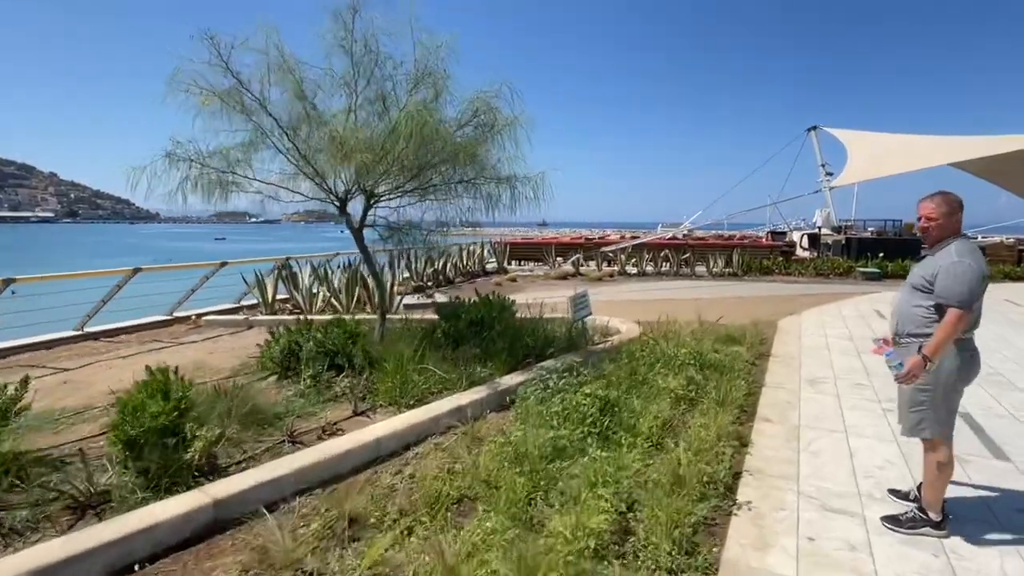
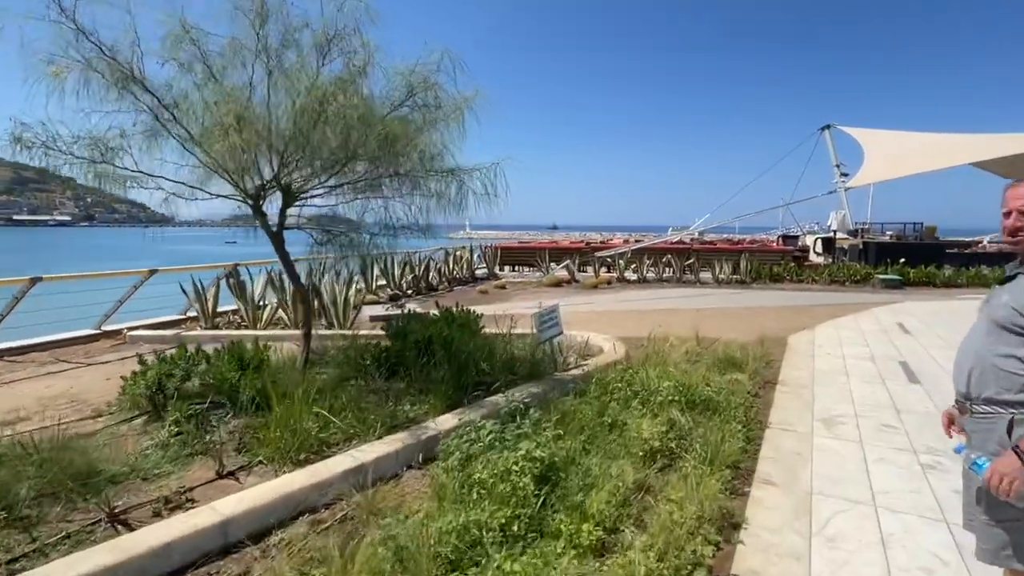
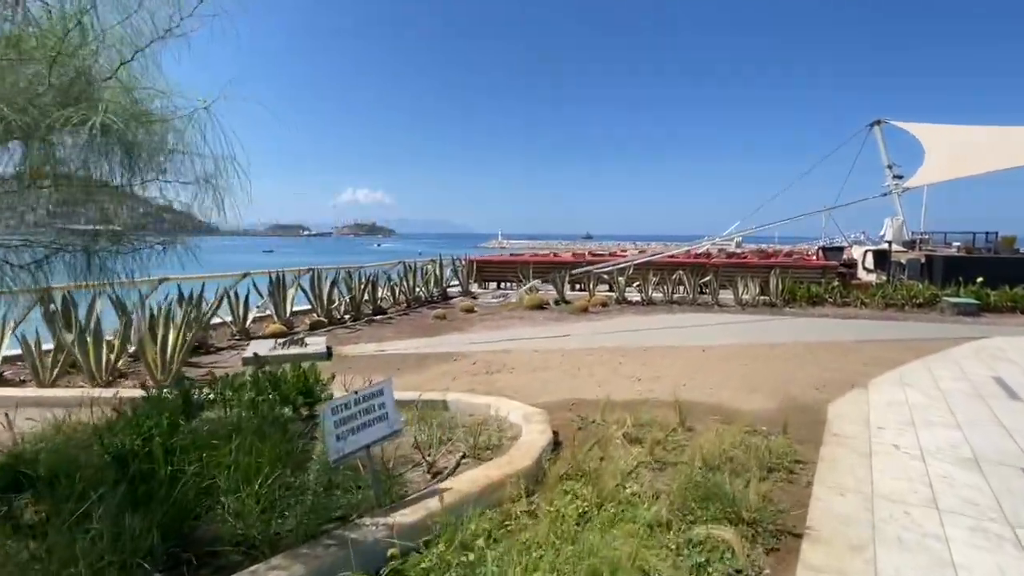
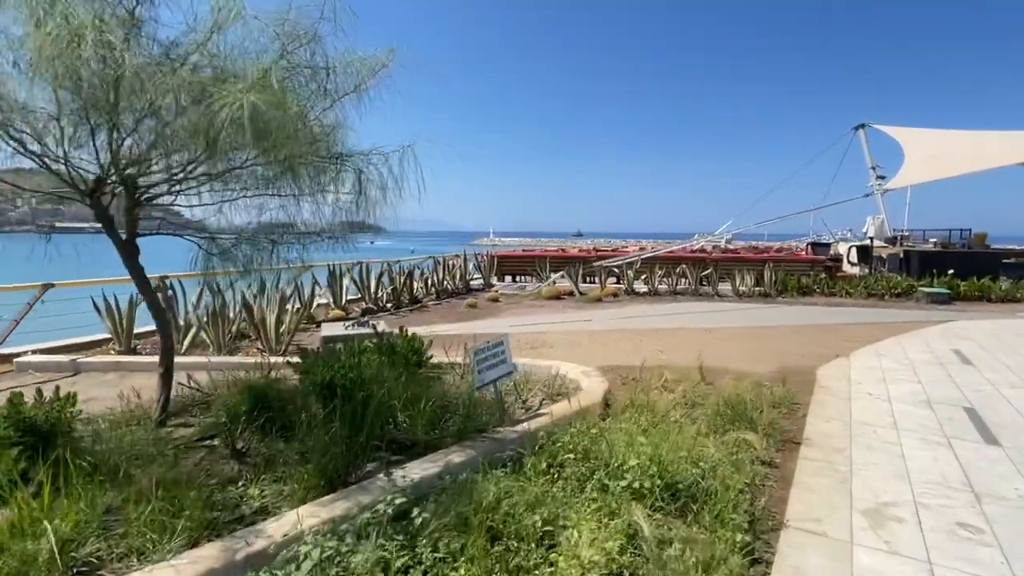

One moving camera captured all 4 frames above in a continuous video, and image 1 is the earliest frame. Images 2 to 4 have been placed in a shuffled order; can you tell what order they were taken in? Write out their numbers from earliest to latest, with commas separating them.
2, 4, 3
